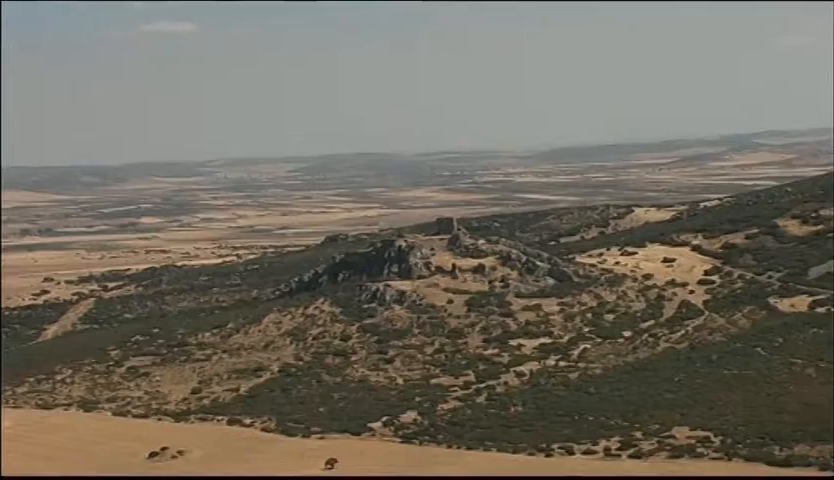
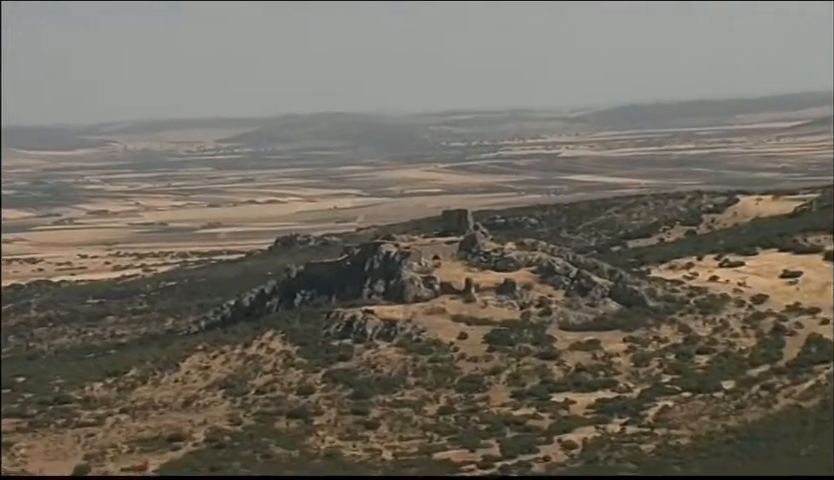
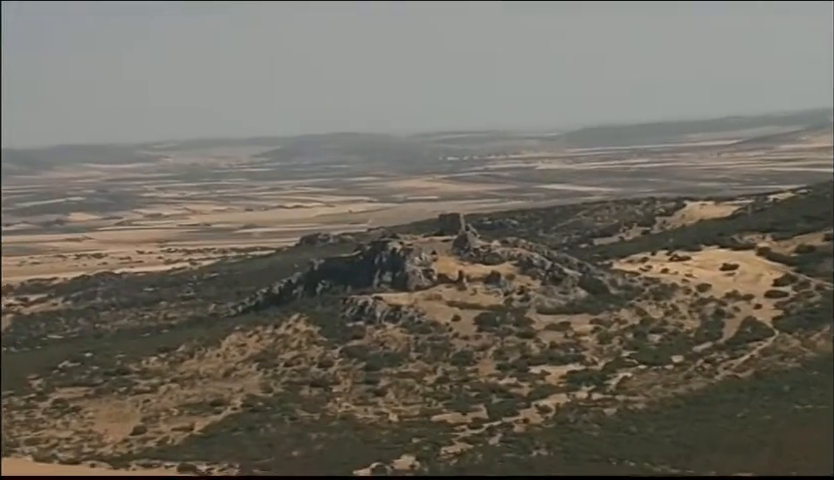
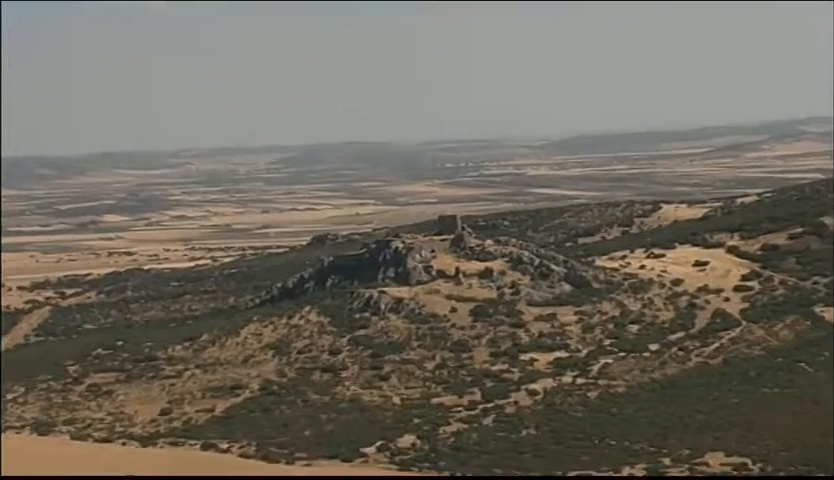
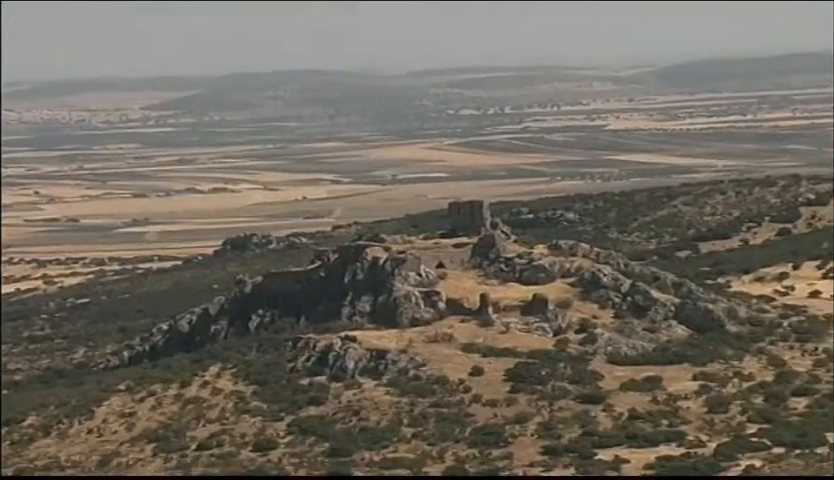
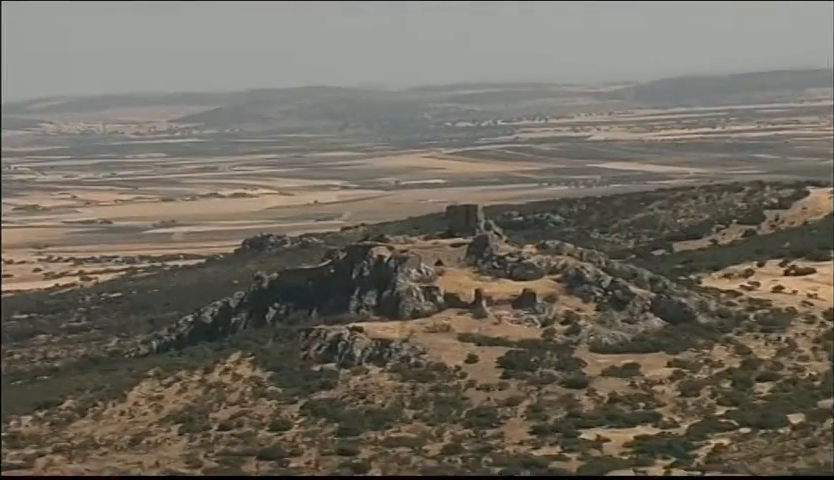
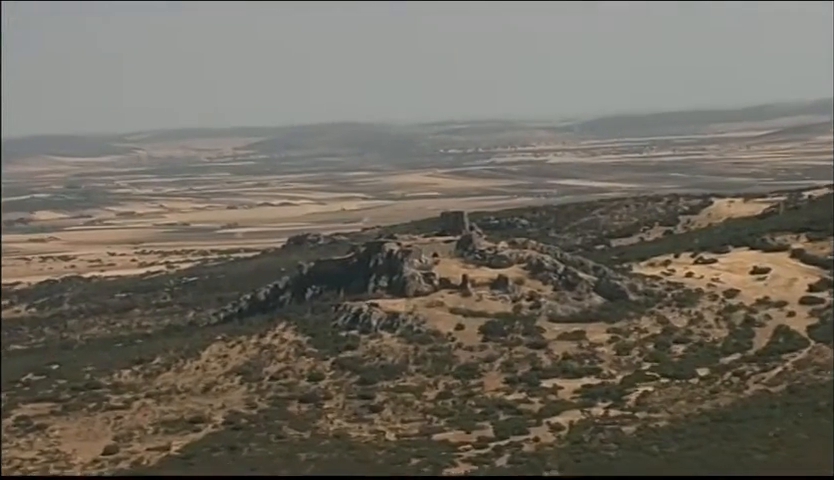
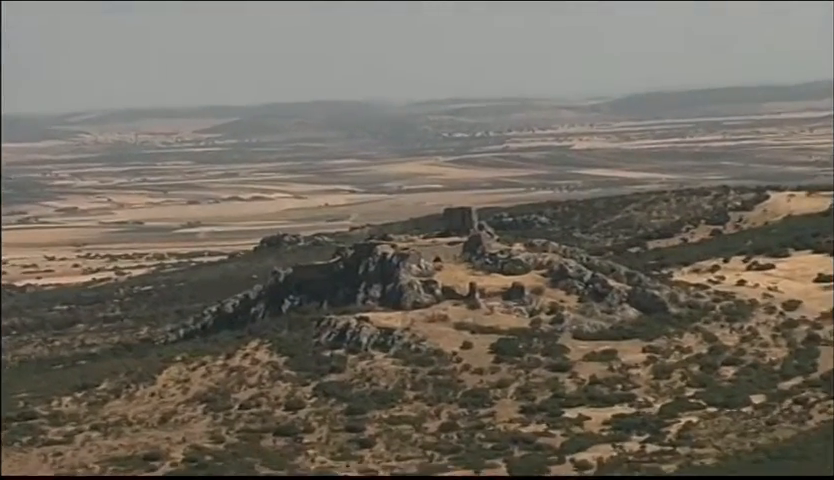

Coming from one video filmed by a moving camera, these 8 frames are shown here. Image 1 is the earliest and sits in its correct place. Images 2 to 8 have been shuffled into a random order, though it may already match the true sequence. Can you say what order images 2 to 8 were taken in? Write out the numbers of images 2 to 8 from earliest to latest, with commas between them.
4, 3, 7, 2, 8, 6, 5
